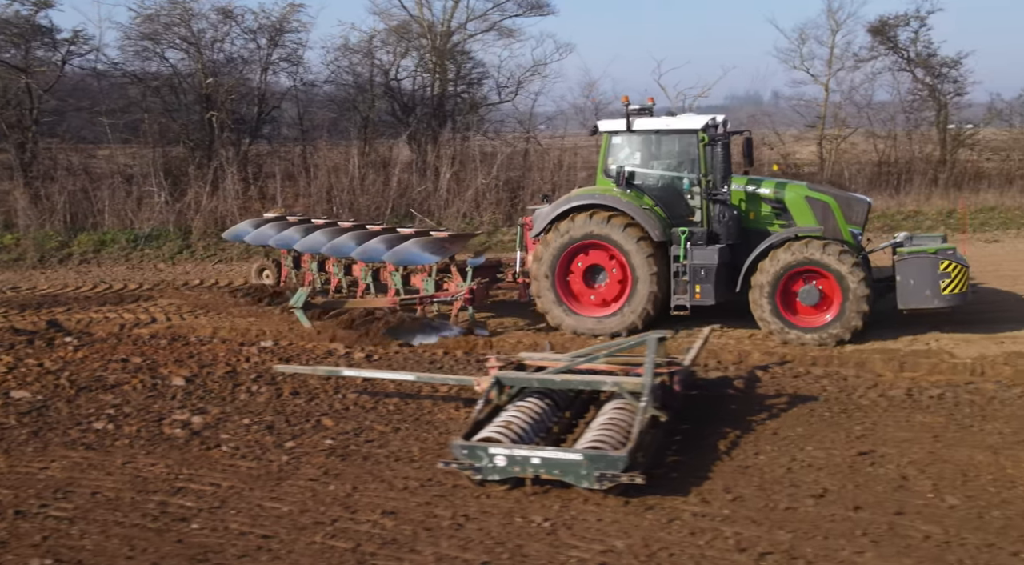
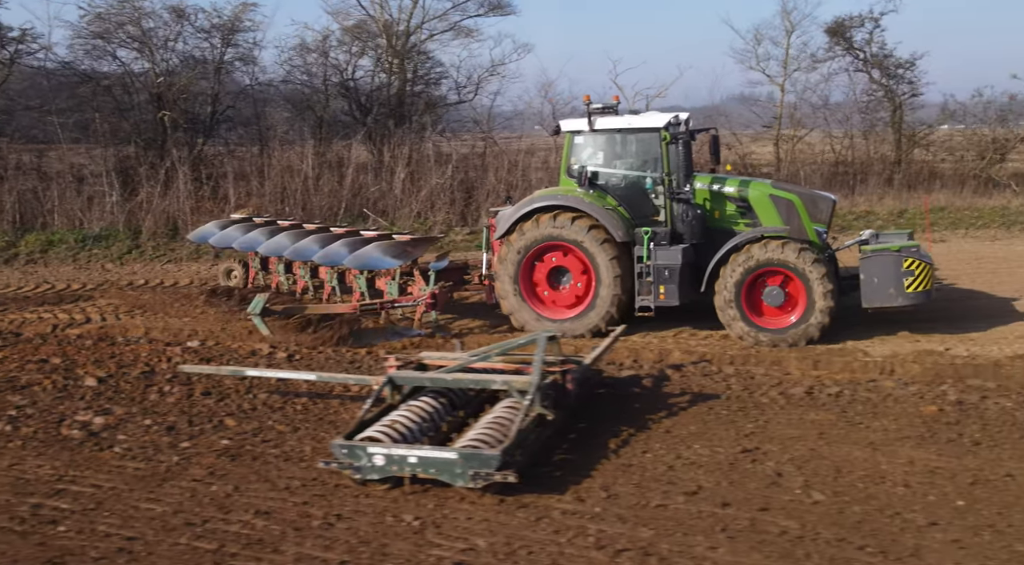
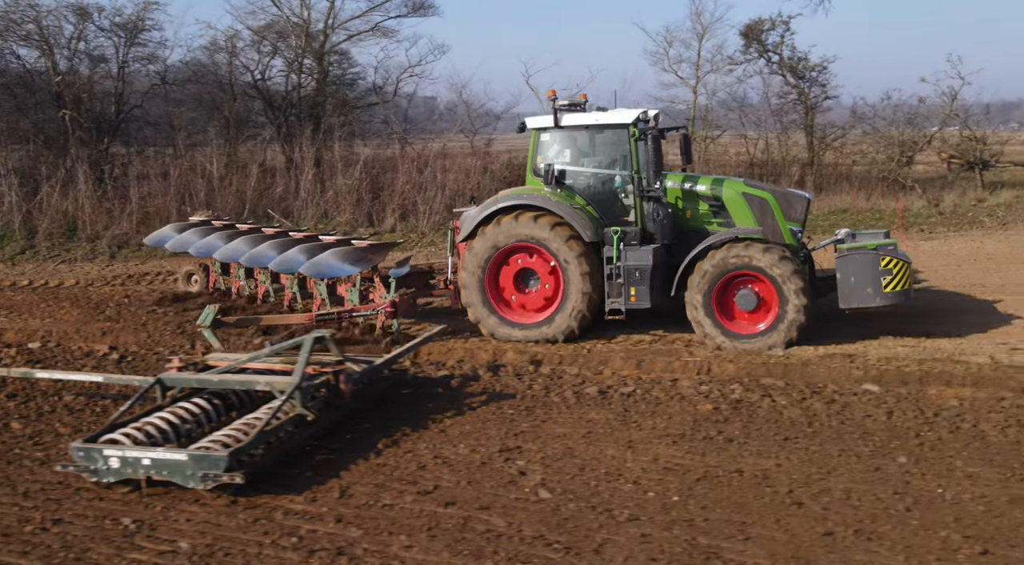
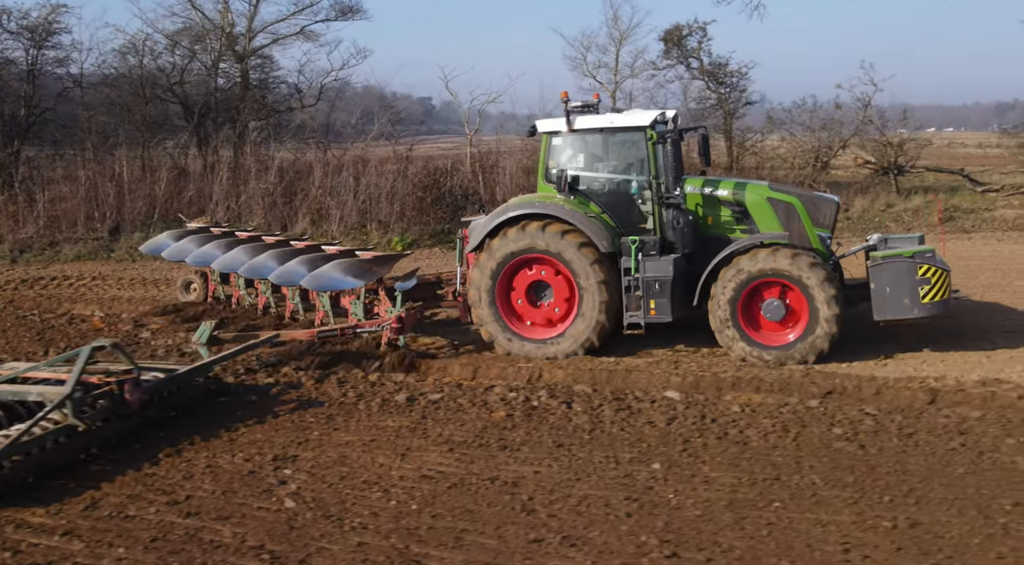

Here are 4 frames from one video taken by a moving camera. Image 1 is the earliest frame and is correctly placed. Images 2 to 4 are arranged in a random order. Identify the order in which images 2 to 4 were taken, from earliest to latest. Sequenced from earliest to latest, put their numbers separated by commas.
2, 3, 4
